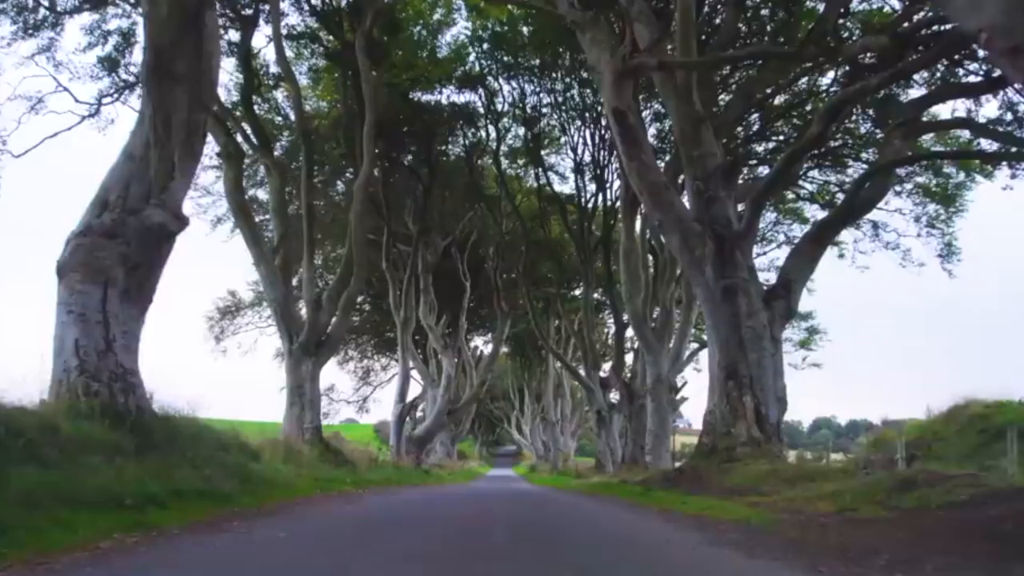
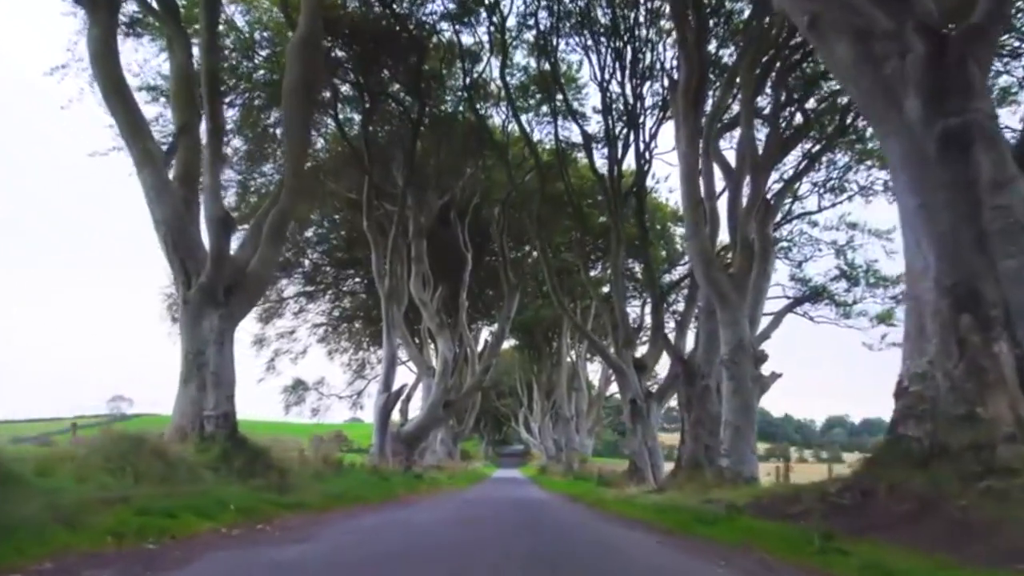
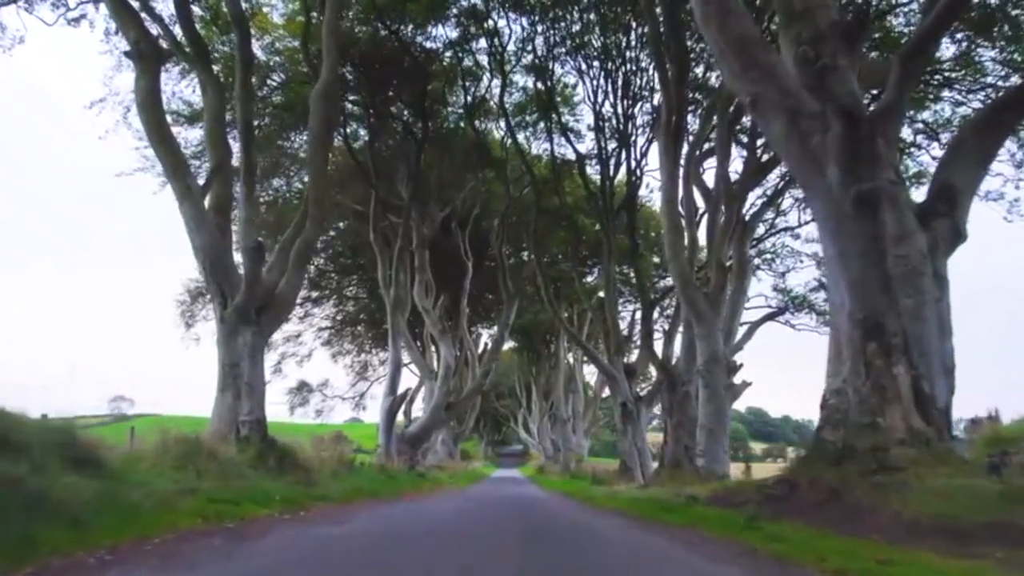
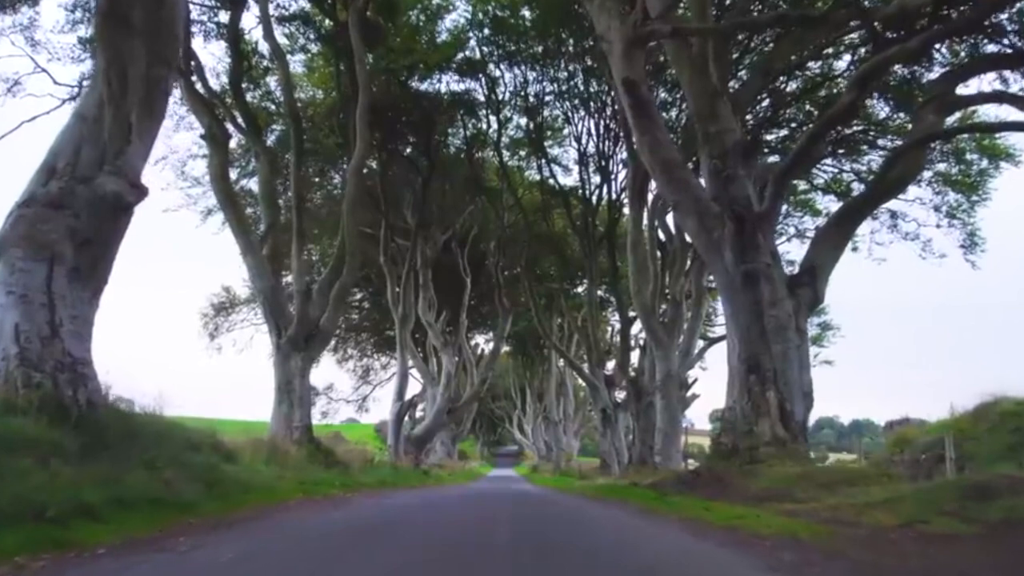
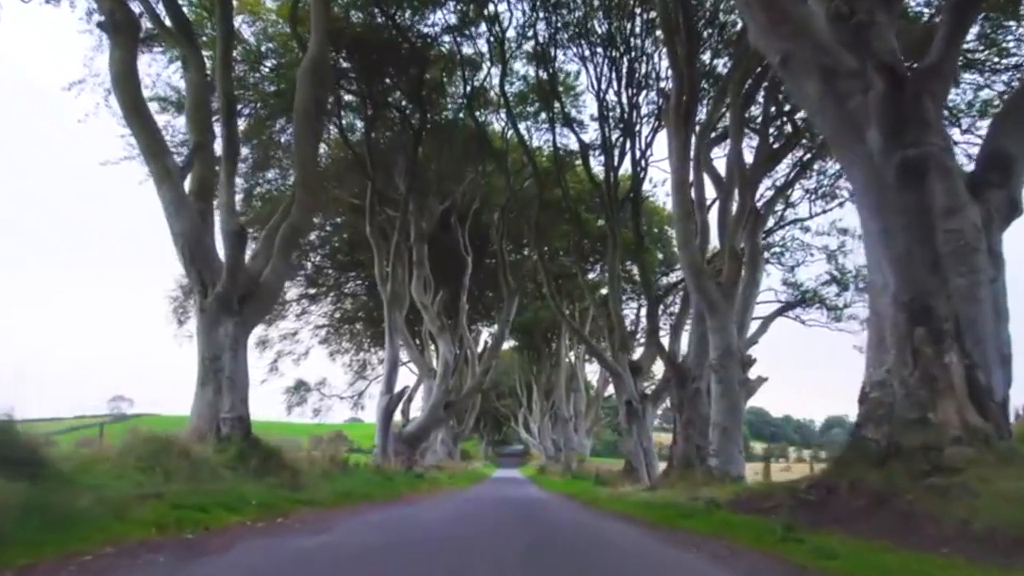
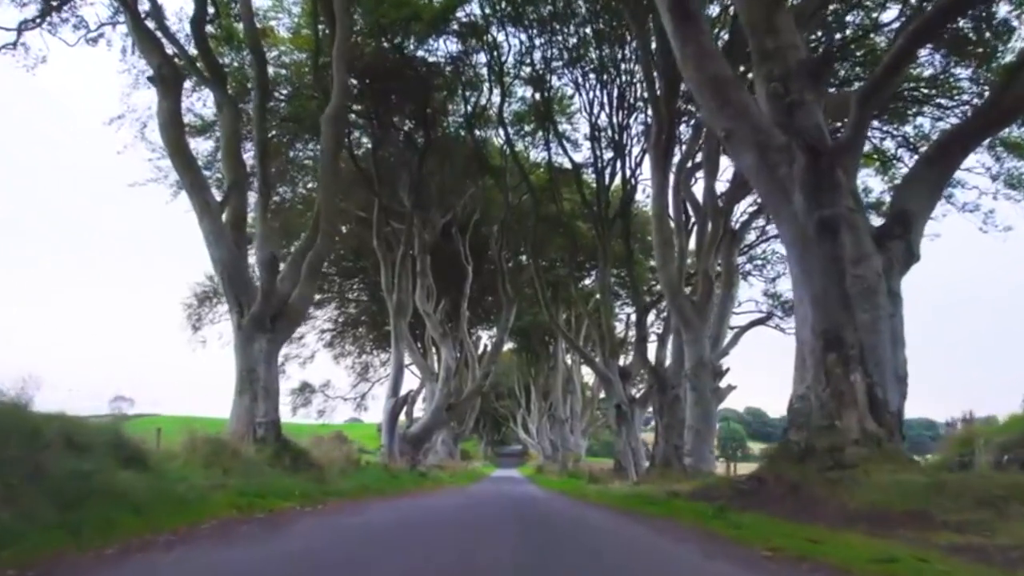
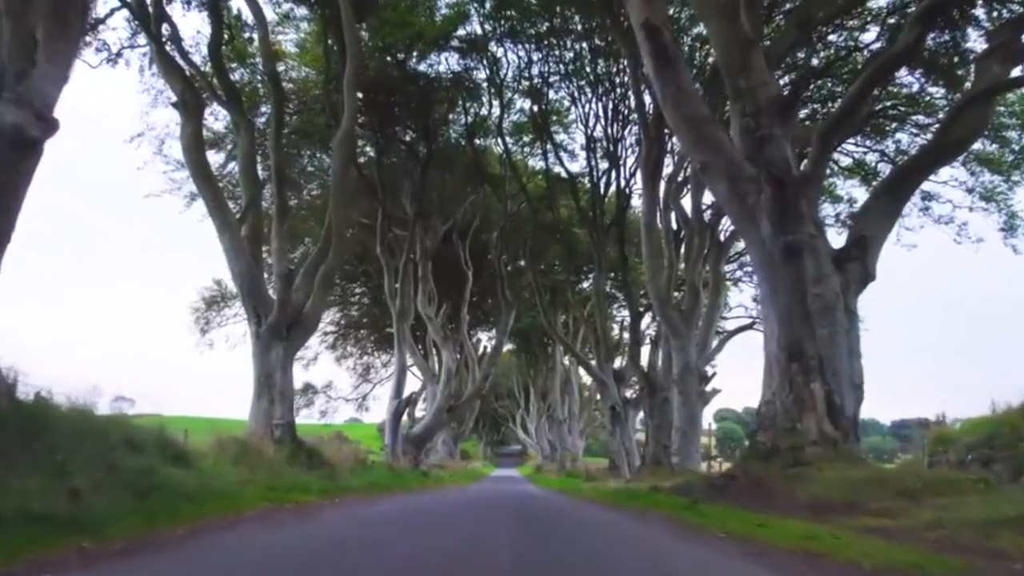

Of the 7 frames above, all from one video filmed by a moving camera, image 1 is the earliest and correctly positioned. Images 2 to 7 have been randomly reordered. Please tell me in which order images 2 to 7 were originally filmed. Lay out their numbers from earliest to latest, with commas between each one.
4, 7, 6, 3, 5, 2
